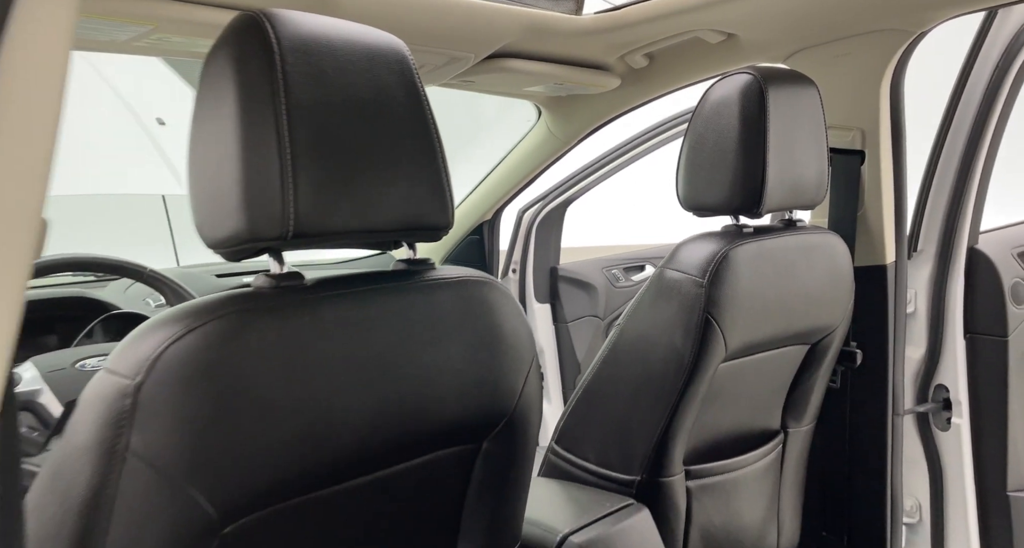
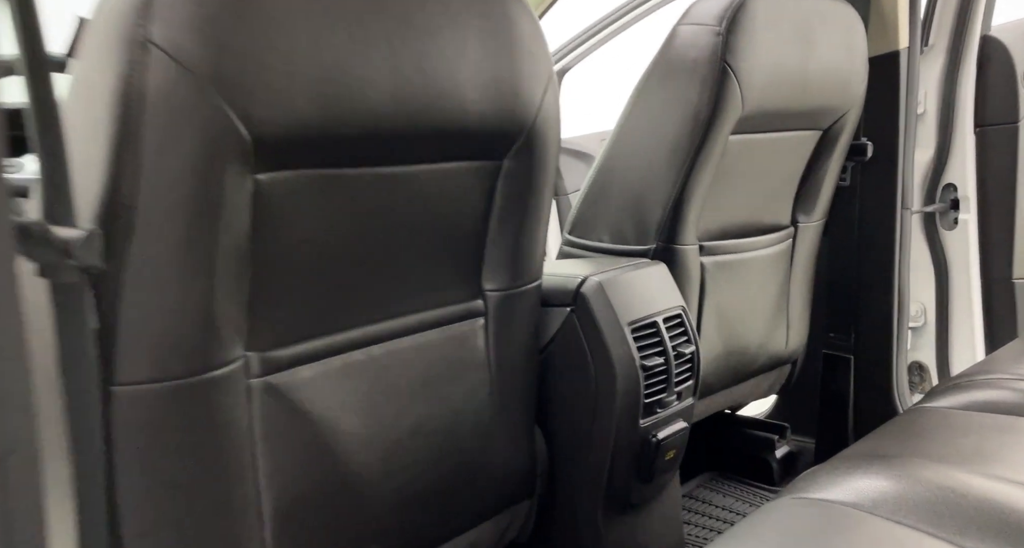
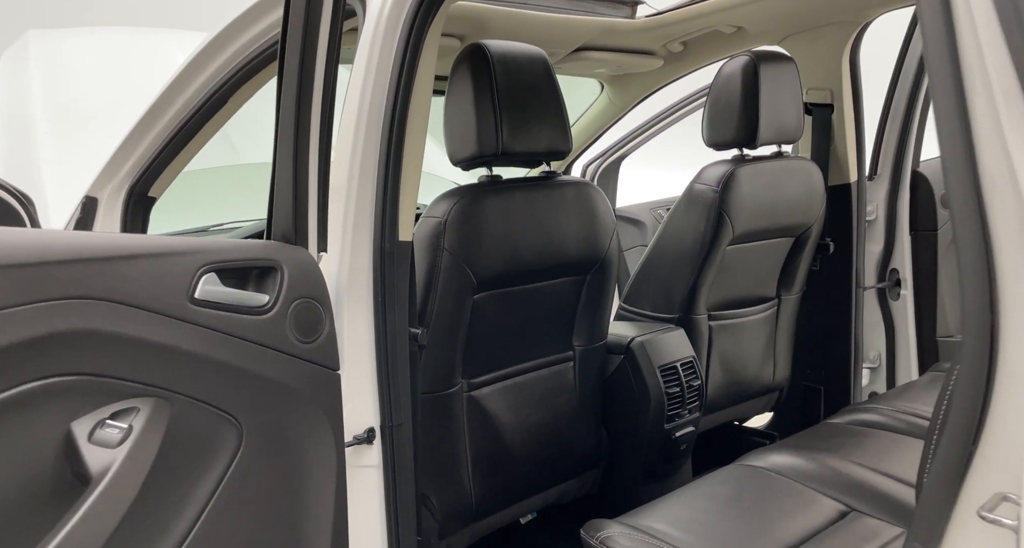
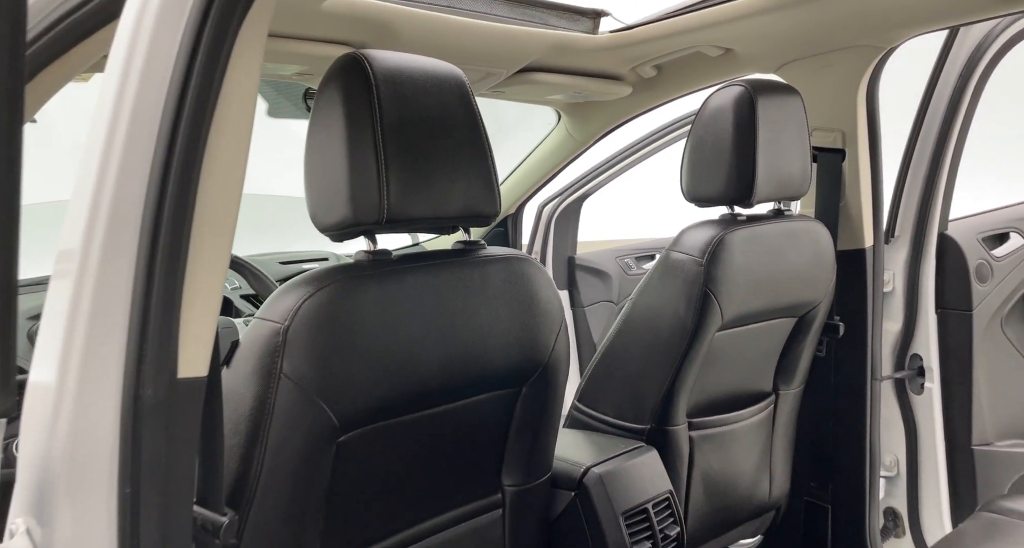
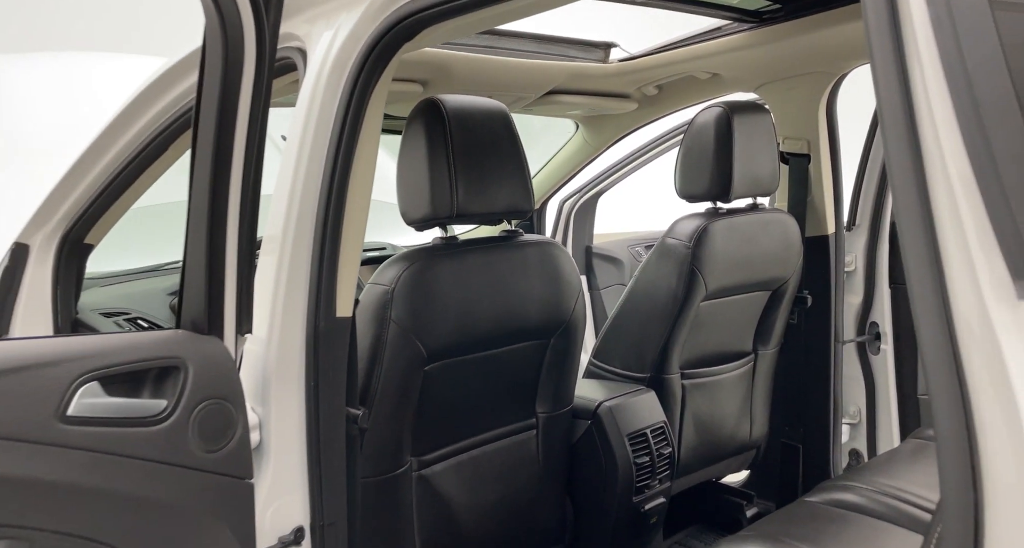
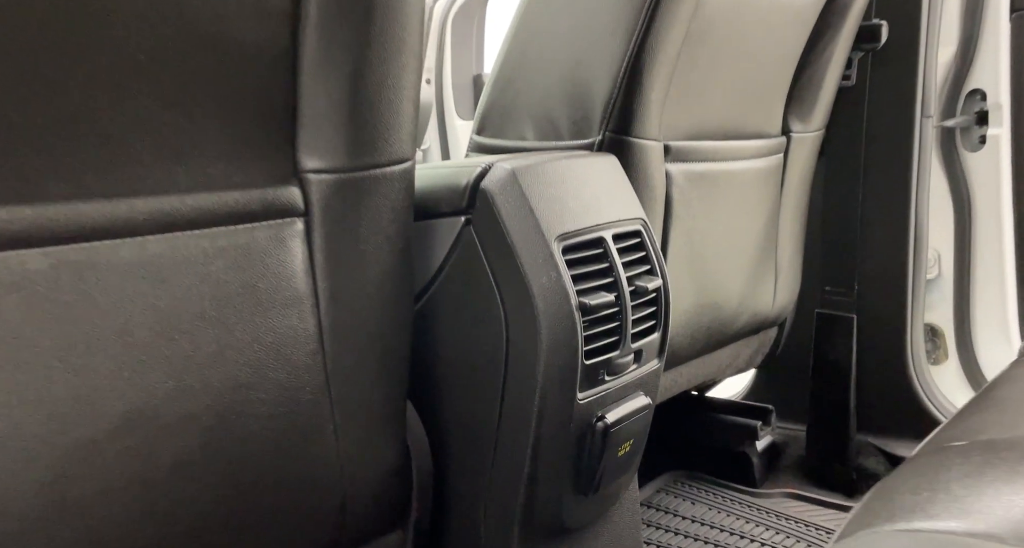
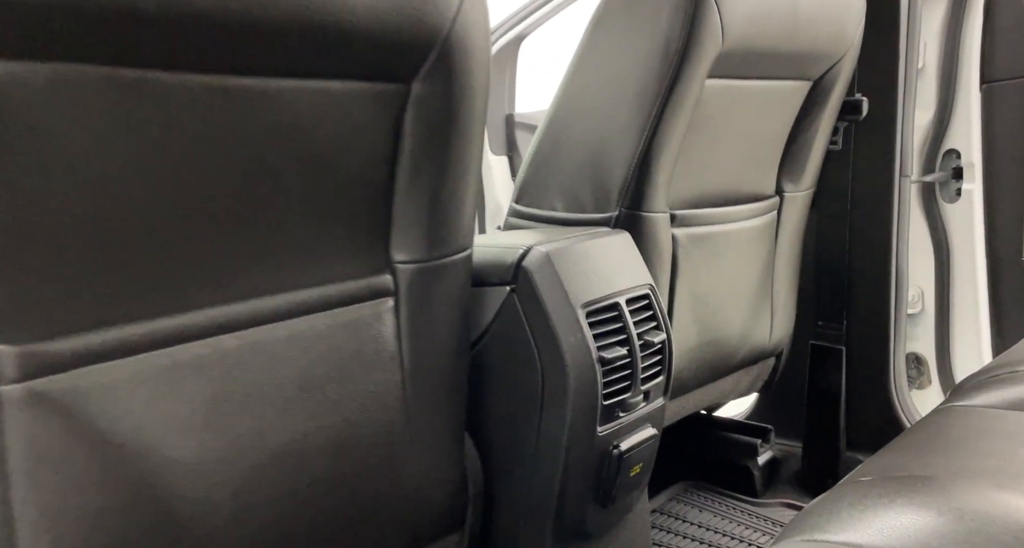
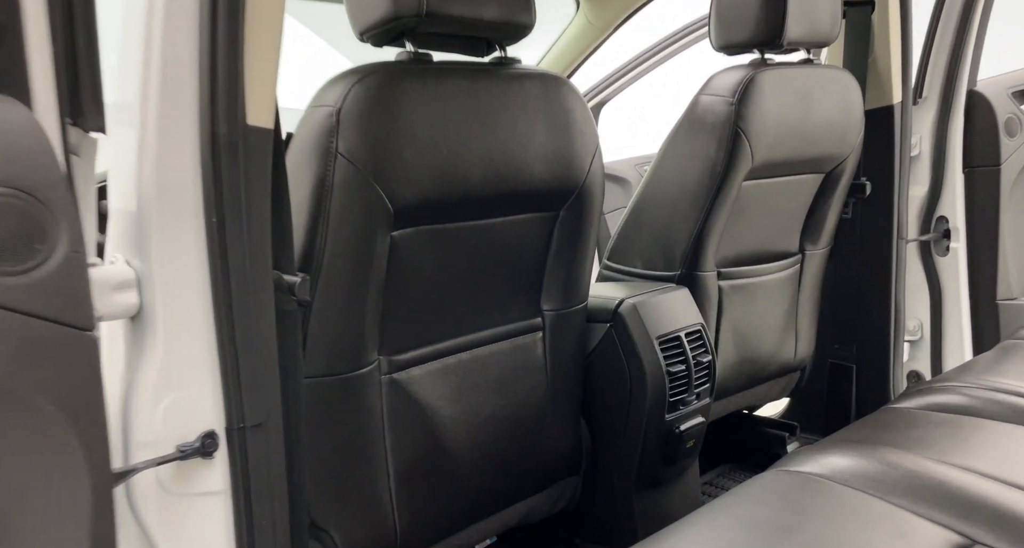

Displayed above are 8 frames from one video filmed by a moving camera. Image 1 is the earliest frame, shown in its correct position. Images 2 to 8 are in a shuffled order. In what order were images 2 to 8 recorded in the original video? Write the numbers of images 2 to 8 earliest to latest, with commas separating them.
4, 5, 3, 8, 2, 7, 6
